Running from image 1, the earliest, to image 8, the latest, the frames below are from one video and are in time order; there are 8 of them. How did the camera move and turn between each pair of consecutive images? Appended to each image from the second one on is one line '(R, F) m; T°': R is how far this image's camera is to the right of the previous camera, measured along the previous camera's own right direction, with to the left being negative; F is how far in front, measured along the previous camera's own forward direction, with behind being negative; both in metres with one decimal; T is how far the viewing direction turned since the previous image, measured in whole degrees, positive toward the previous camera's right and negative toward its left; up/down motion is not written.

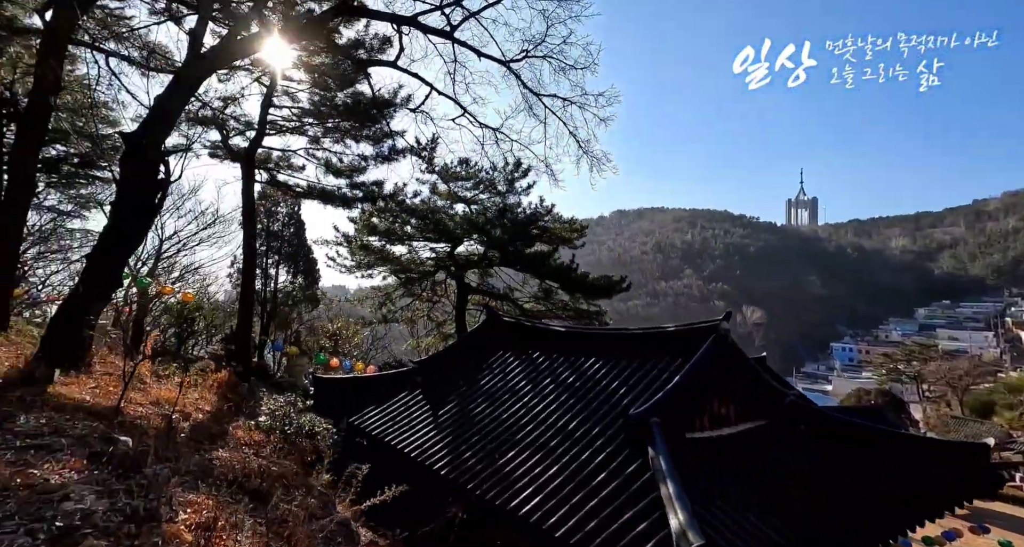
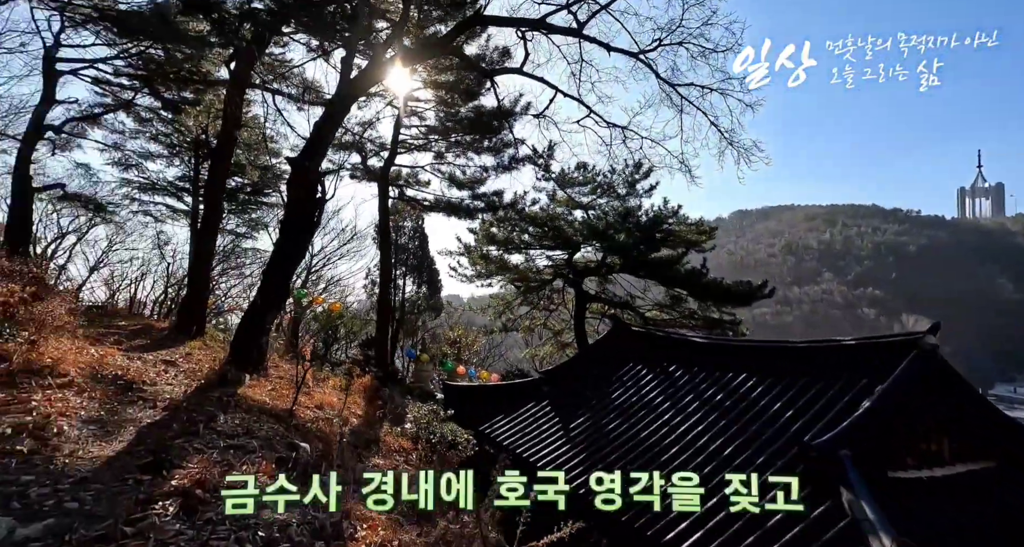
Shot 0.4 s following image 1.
(-0.2, +0.1) m; -13°
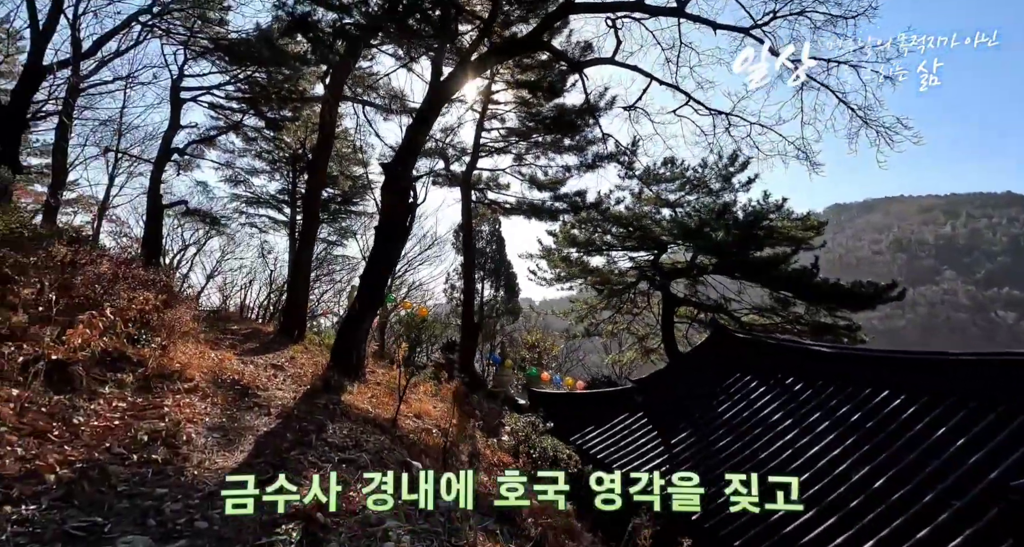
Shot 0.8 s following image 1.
(-0.2, +0.2) m; -9°
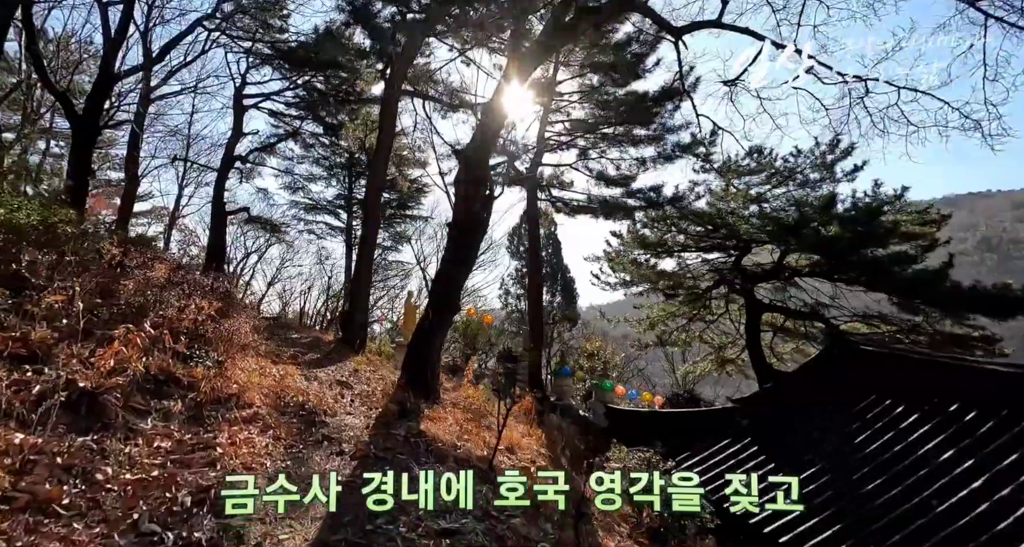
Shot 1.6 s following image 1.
(-0.4, +0.6) m; -5°
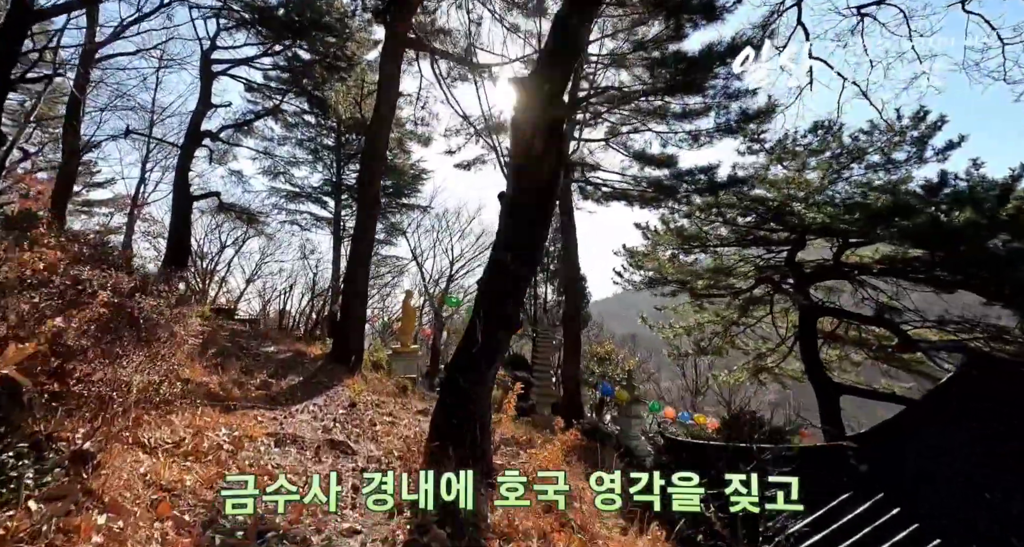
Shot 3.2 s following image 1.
(-0.5, +1.4) m; +1°
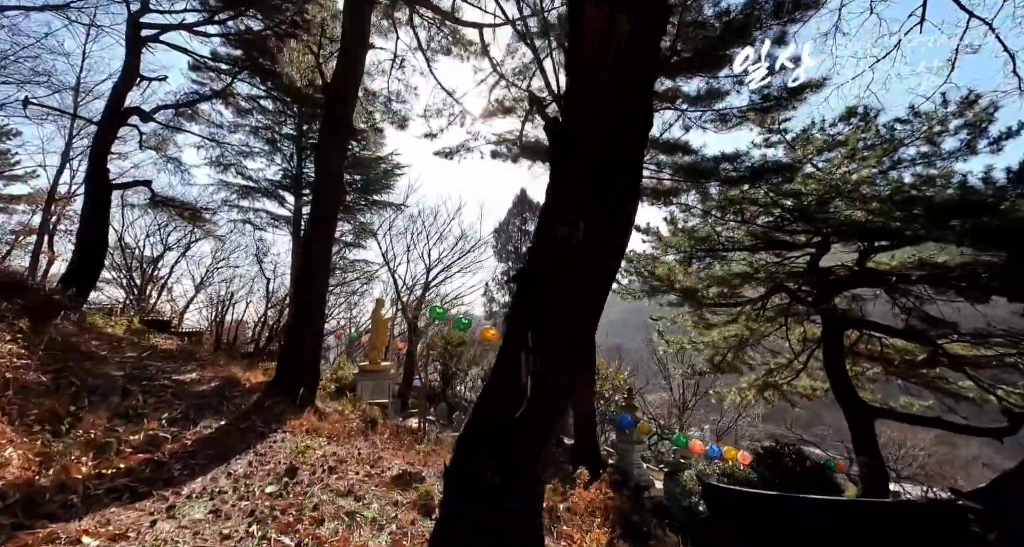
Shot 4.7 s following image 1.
(-0.3, +1.2) m; +3°
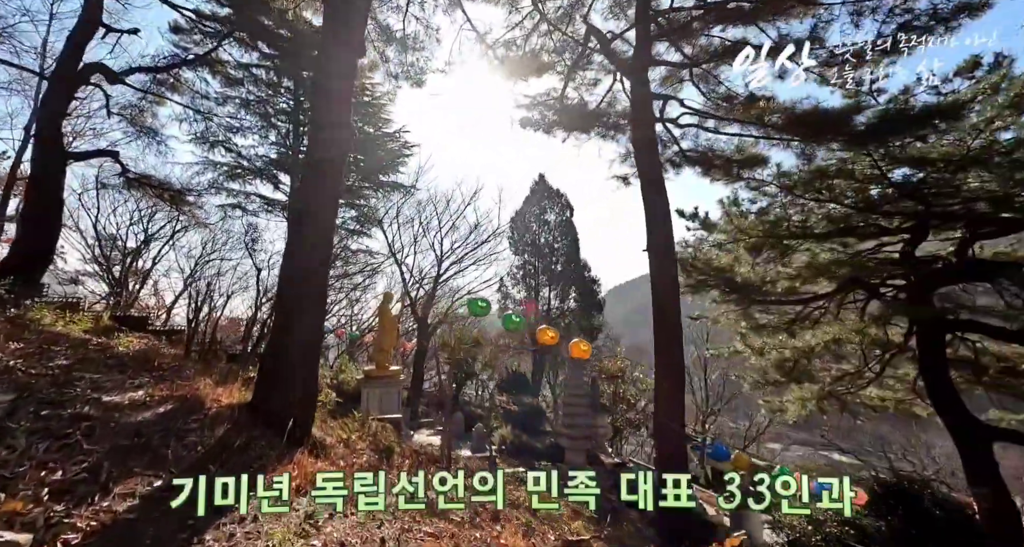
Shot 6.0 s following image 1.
(-0.5, +1.2) m; 0°
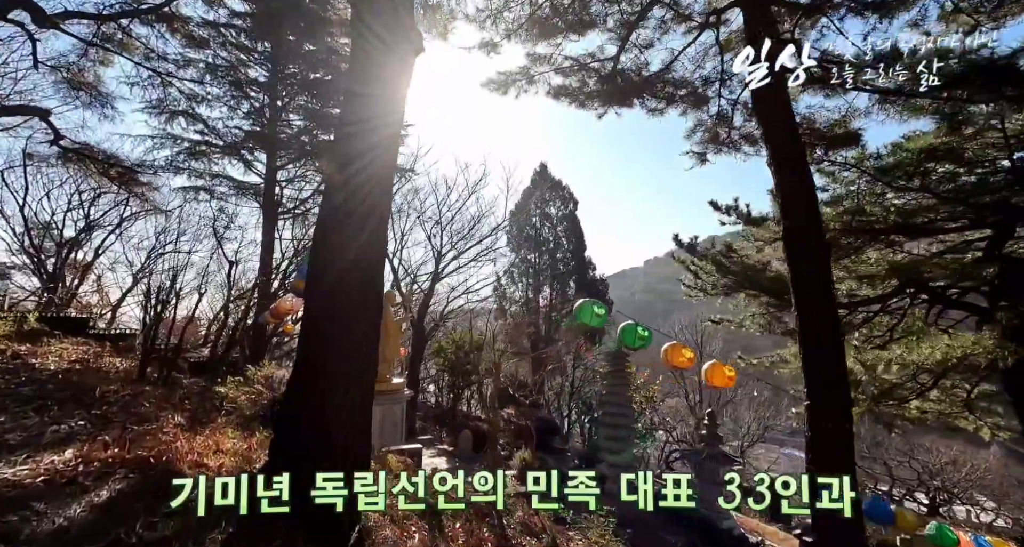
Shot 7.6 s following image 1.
(-0.8, +1.1) m; +4°
